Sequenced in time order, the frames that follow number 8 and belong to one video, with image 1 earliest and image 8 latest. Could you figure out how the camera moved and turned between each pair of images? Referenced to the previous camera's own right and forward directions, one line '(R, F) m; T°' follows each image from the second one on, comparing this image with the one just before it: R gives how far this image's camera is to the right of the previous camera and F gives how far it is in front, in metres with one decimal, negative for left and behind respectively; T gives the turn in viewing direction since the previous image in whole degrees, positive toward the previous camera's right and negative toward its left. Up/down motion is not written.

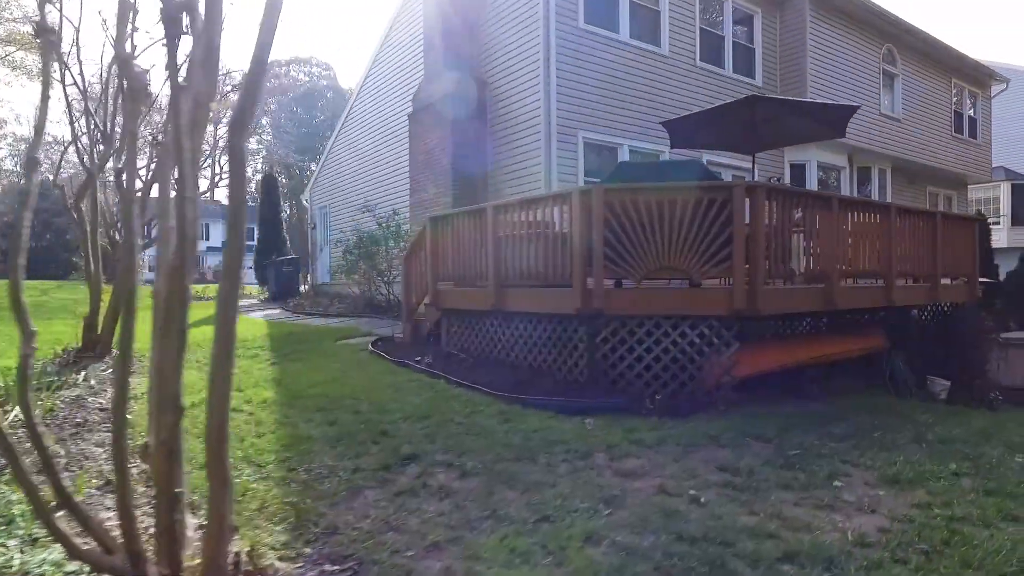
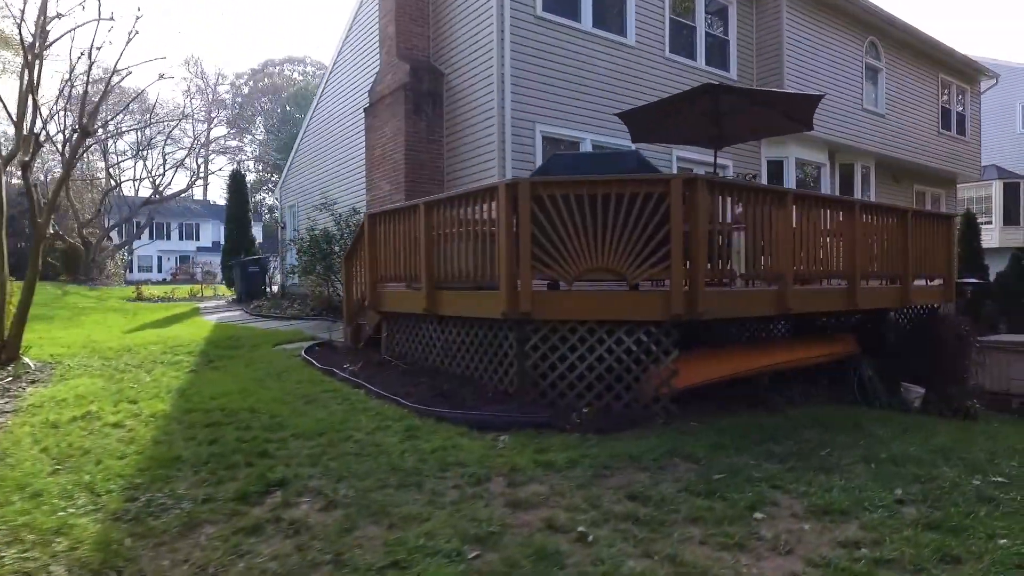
(+0.7, +0.5) m; 0°
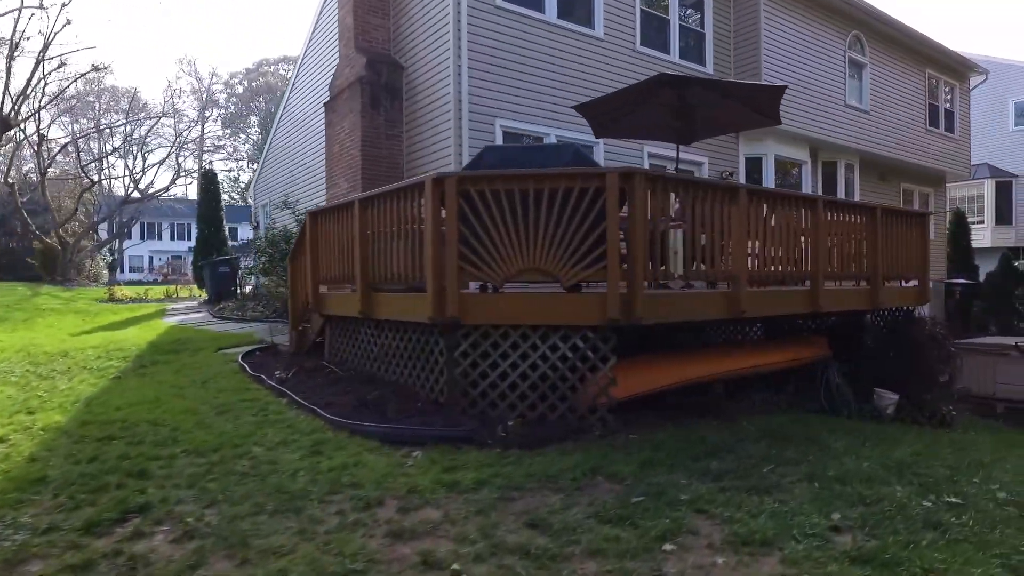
(+0.6, +0.4) m; 0°
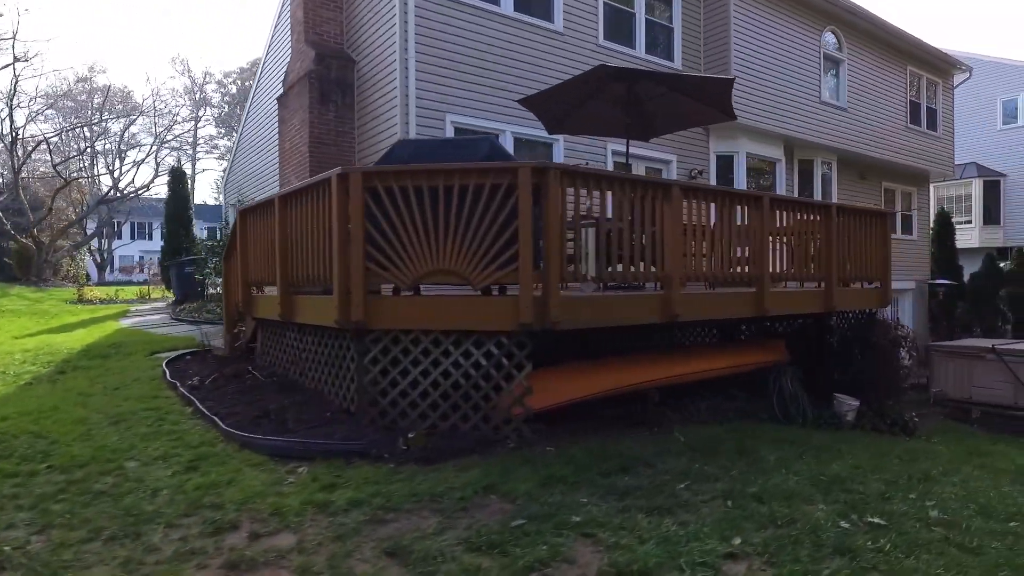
(+0.6, +0.3) m; 0°
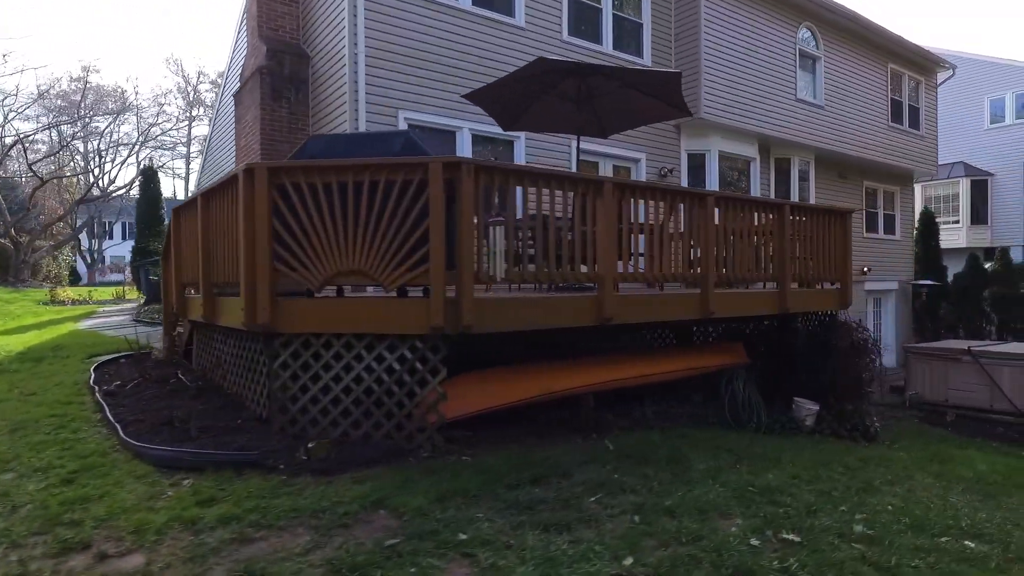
(+0.6, +0.2) m; 0°
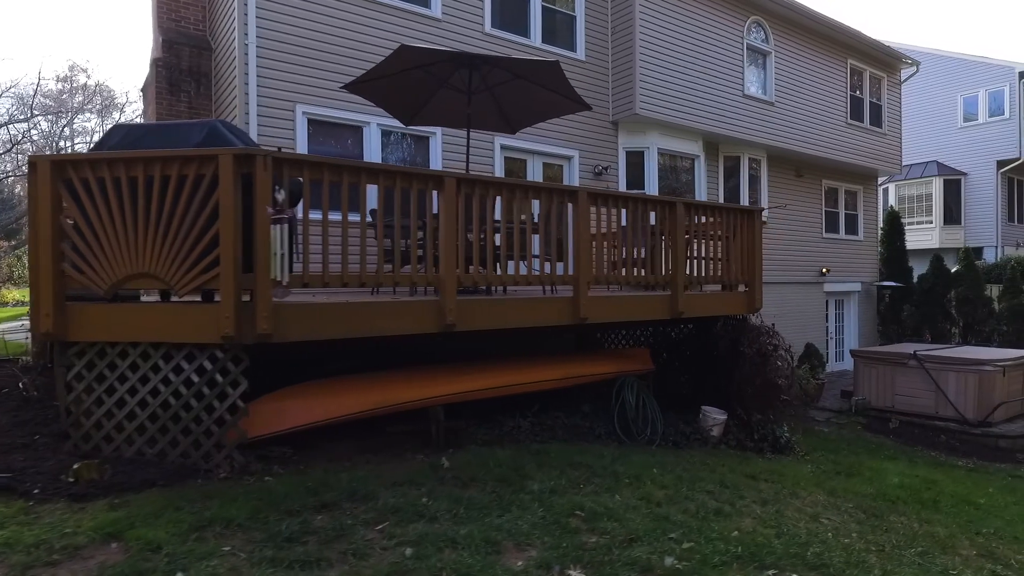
(+1.2, +0.4) m; 0°
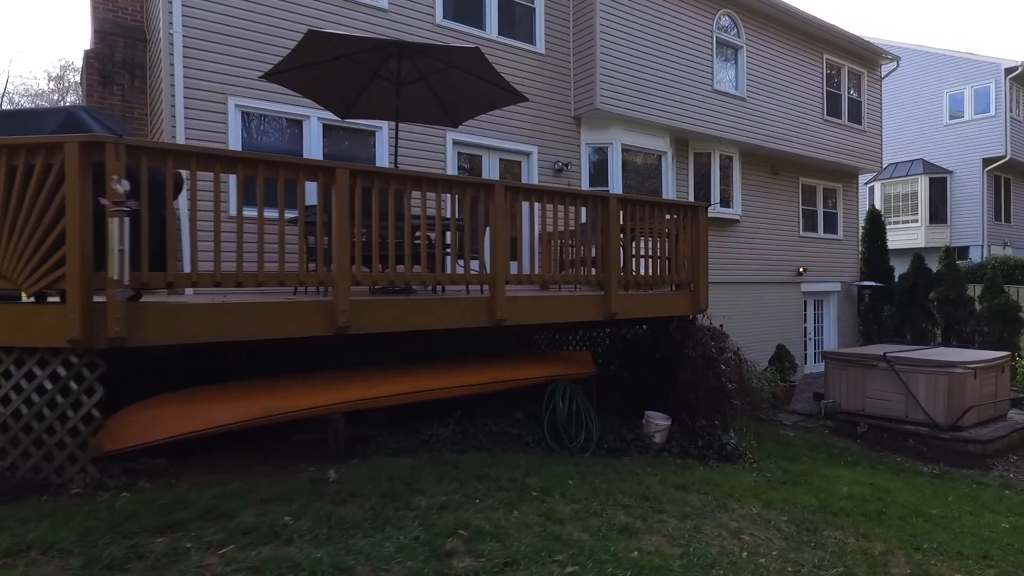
(+0.7, +0.3) m; 0°
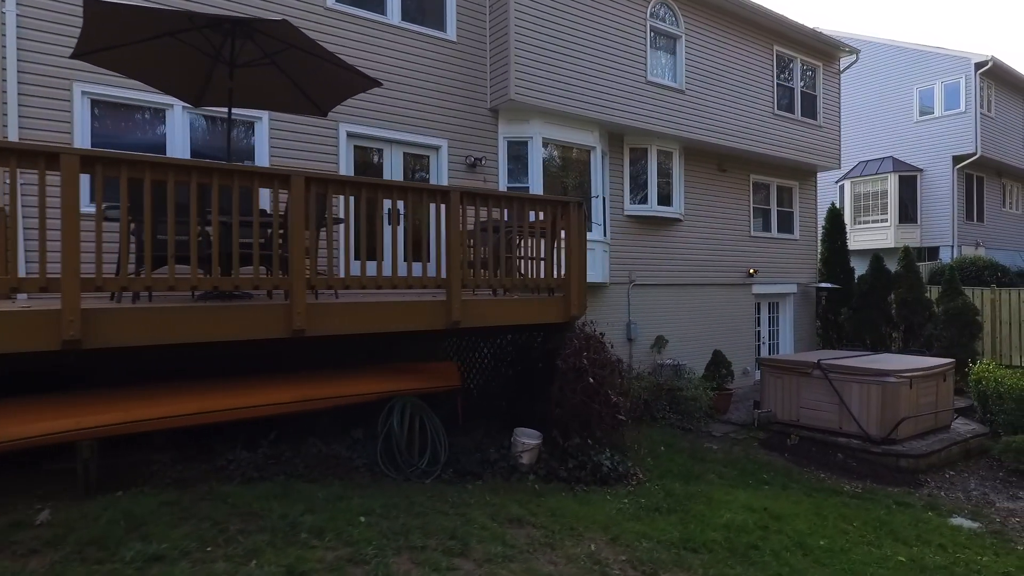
(+1.4, +0.7) m; 0°
